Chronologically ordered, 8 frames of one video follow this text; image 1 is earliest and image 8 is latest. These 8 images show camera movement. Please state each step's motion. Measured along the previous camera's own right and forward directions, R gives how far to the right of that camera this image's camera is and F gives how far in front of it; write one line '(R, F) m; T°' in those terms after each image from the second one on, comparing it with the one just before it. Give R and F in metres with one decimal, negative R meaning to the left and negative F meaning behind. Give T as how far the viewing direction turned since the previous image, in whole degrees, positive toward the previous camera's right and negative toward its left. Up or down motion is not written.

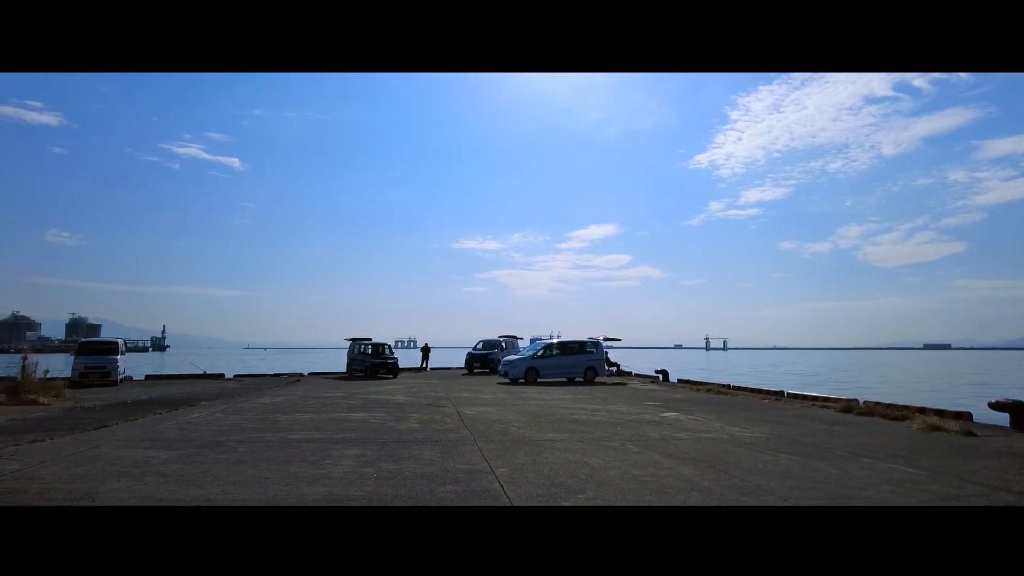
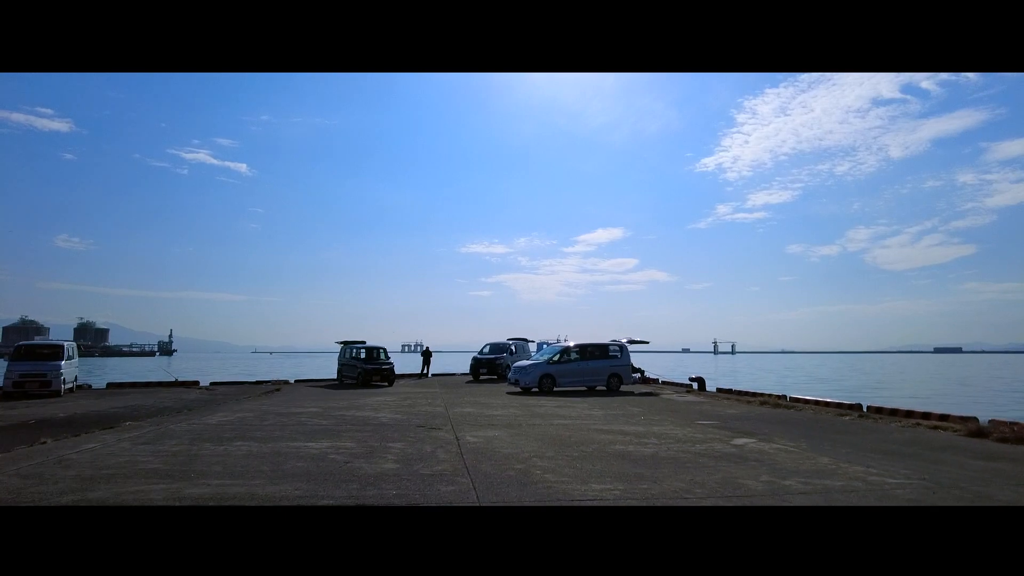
(0.0, +0.9) m; -1°
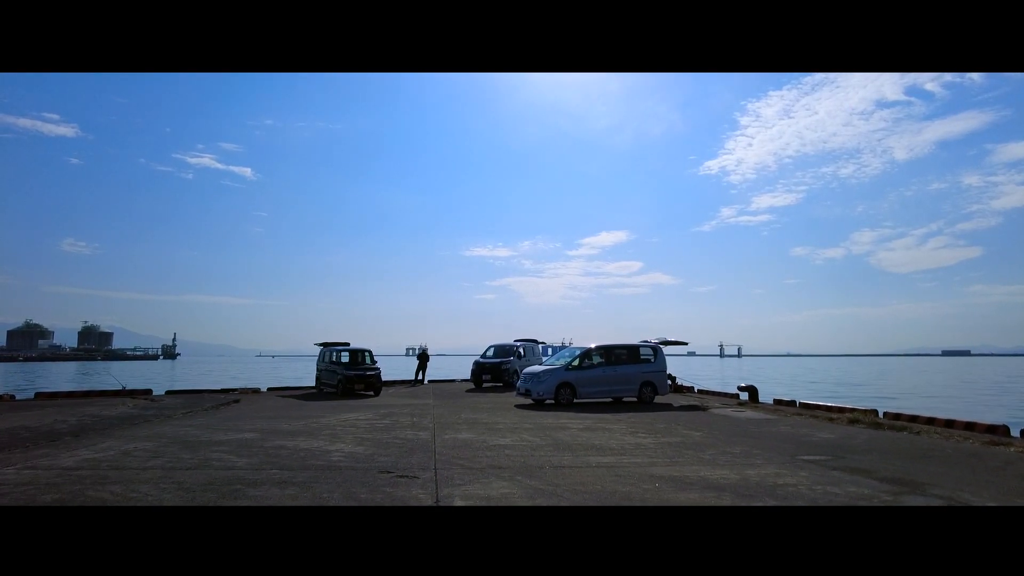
(0.0, +1.1) m; 0°
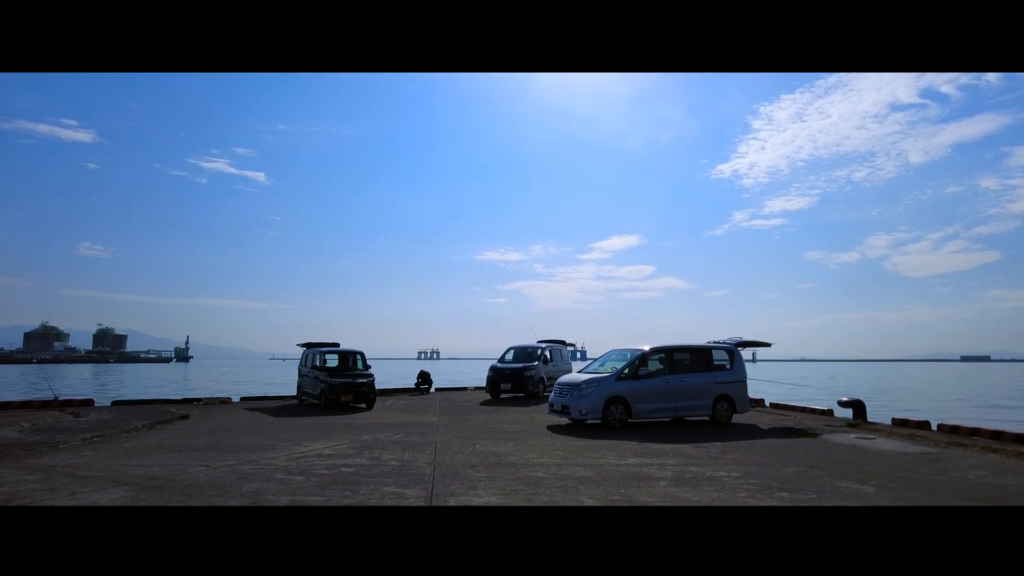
(-0.1, +1.2) m; -1°
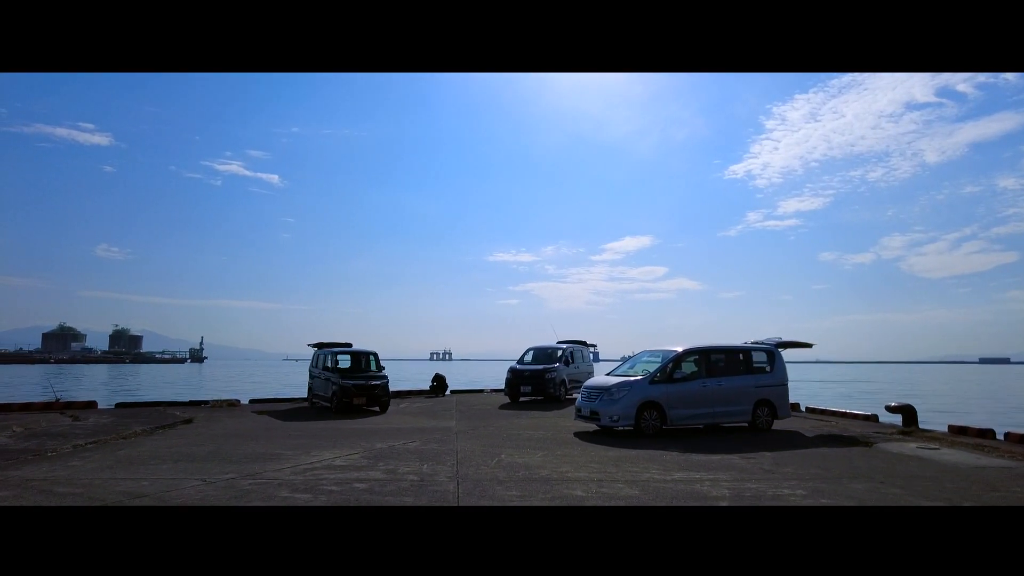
(-0.1, +0.2) m; -1°
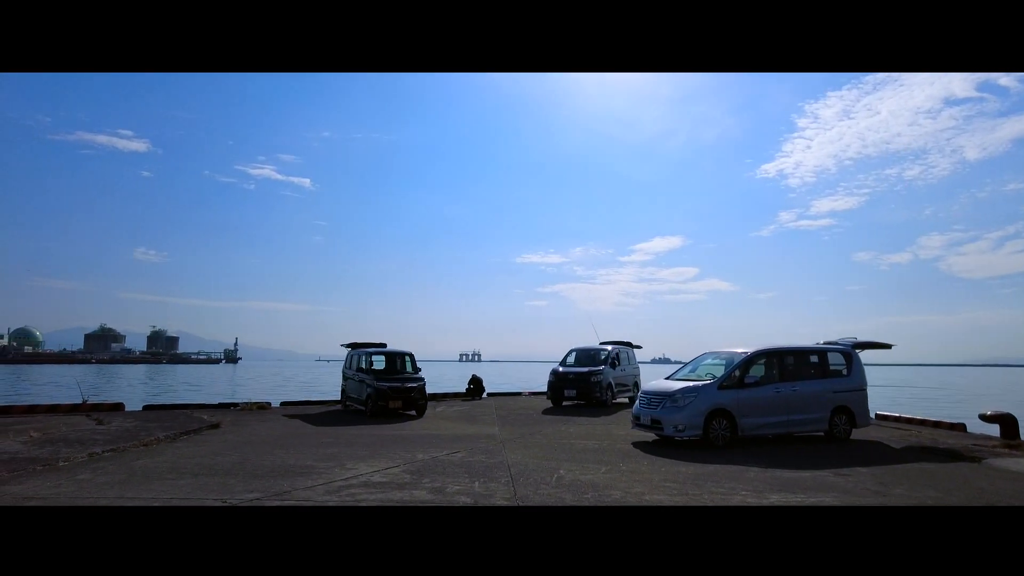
(-0.1, +0.3) m; -3°
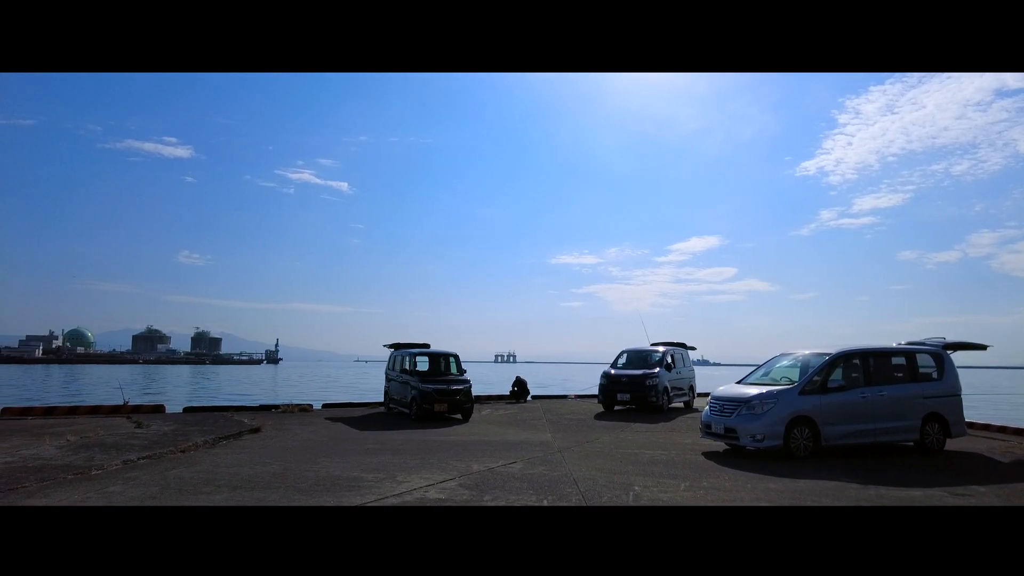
(-0.1, +0.2) m; -3°
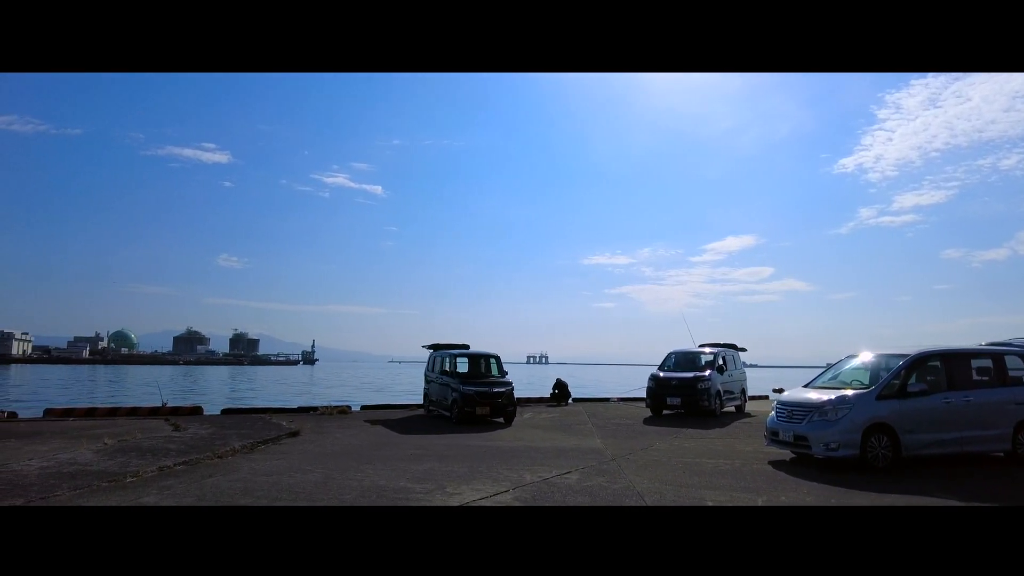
(-0.1, +0.2) m; -3°
